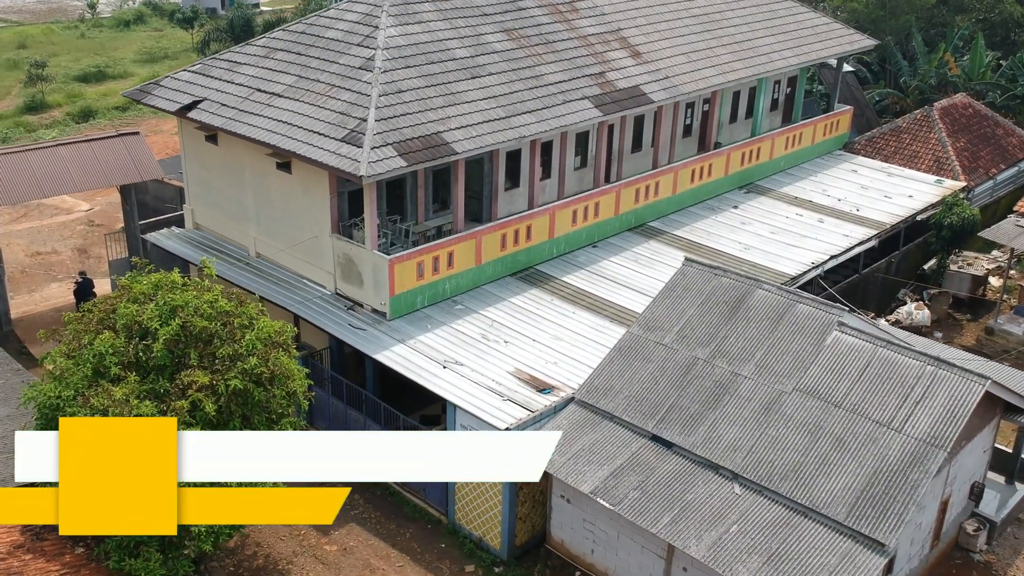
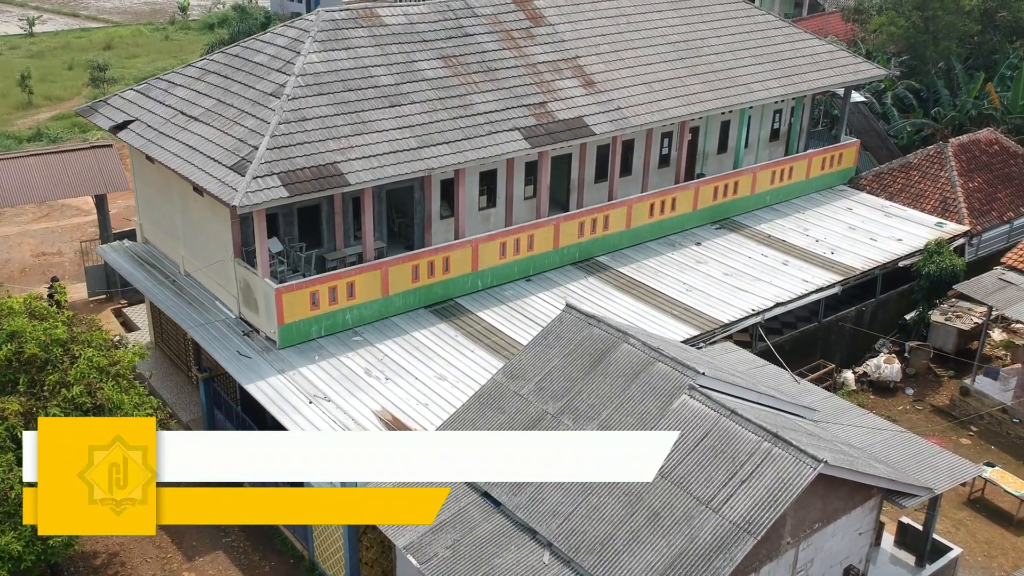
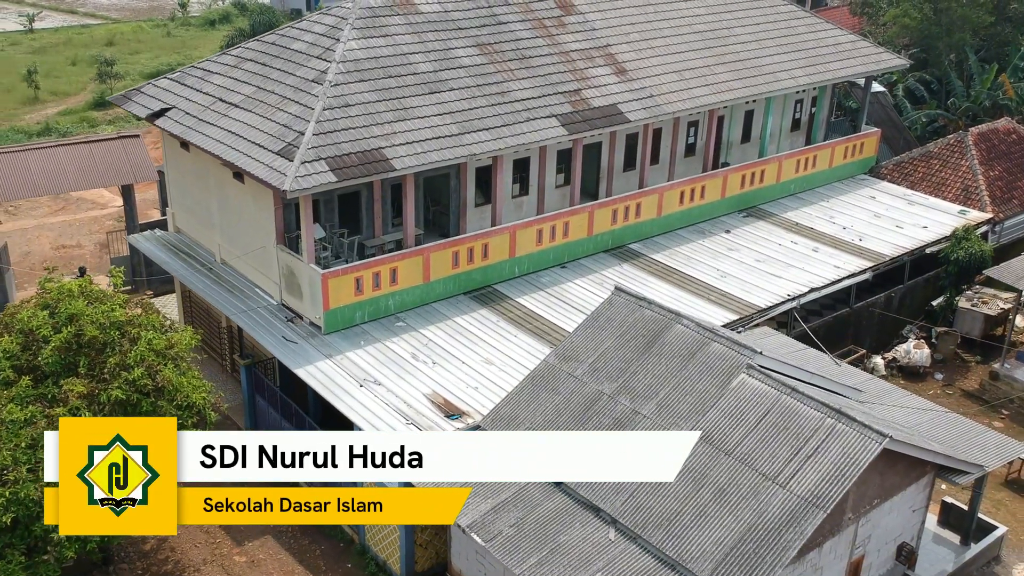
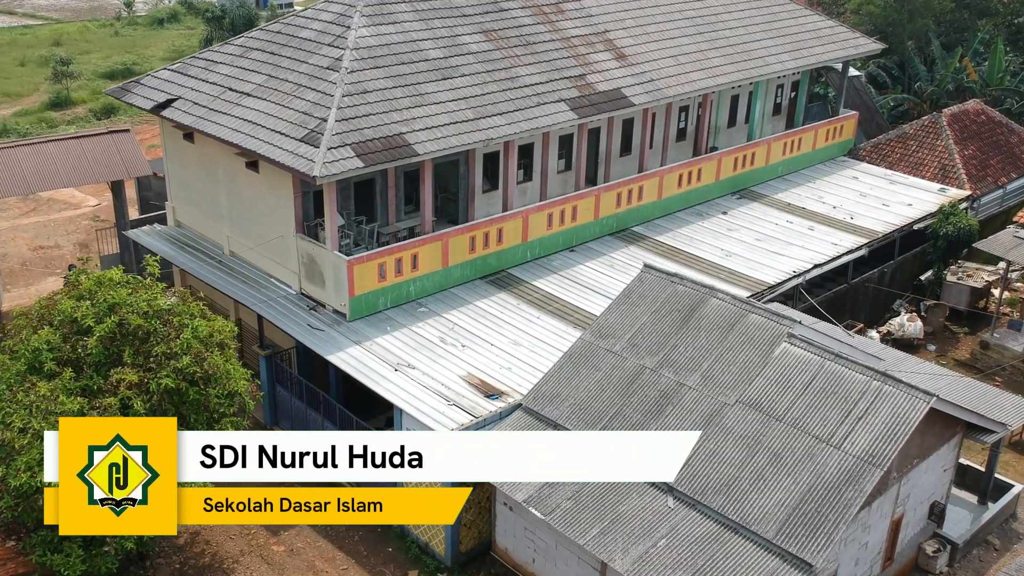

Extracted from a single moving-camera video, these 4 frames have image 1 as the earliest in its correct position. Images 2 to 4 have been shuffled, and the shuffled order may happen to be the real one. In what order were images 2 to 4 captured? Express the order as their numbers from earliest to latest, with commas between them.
4, 3, 2
